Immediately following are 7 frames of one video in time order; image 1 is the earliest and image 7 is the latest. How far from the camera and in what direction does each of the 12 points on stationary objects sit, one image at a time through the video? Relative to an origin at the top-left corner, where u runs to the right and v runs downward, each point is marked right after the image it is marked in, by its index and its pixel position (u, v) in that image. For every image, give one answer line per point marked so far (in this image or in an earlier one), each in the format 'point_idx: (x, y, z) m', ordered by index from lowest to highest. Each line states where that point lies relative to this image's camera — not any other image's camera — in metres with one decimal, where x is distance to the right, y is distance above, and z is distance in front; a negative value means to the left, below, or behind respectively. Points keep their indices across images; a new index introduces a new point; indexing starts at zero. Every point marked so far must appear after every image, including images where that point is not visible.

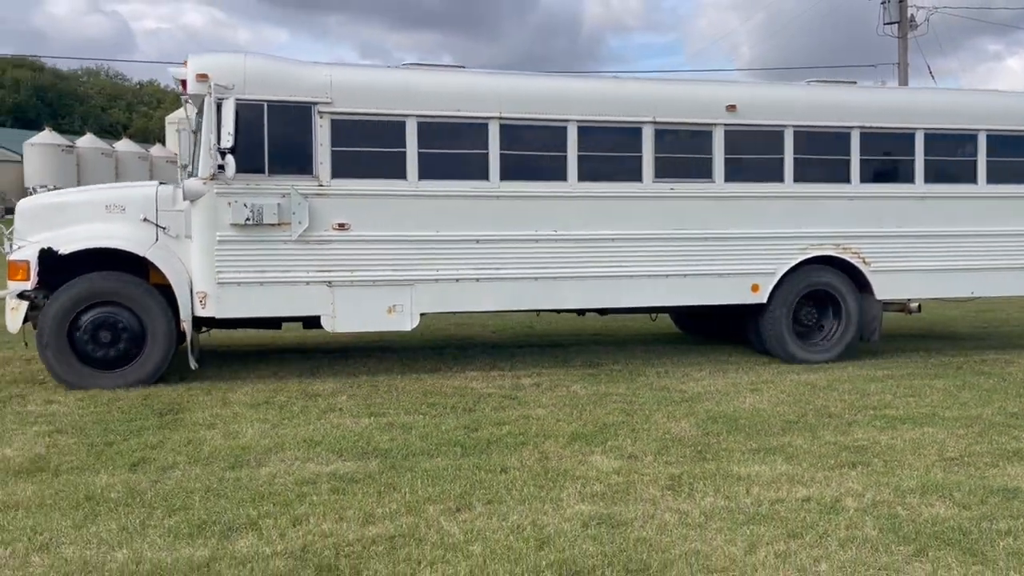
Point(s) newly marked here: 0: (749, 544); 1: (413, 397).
0: (+1.1, -1.2, +3.9) m
1: (-0.8, -0.9, +6.9) m
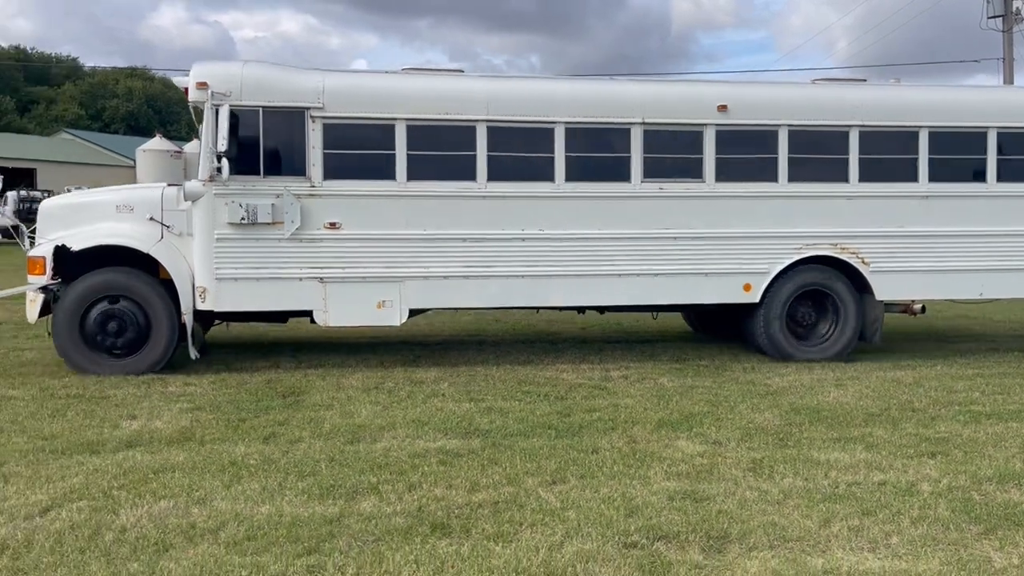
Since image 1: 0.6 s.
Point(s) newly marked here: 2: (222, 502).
0: (+1.6, -1.2, +4.2) m
1: (0.0, -0.9, +7.4) m
2: (-1.6, -1.2, +4.5) m
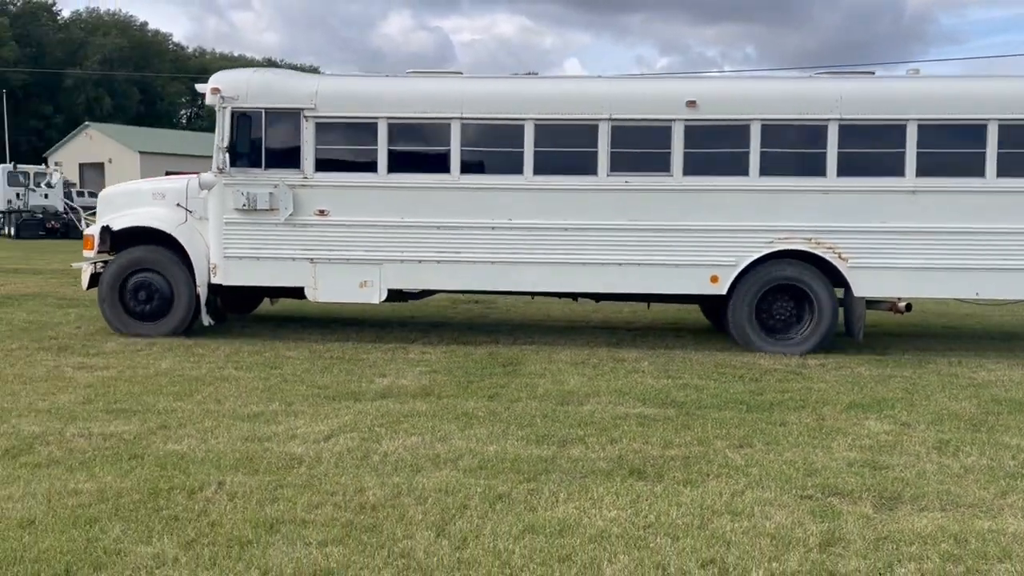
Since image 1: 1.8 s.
0: (+2.6, -1.1, +4.4) m
1: (+1.8, -0.7, +7.9) m
2: (-0.4, -1.0, +5.5) m
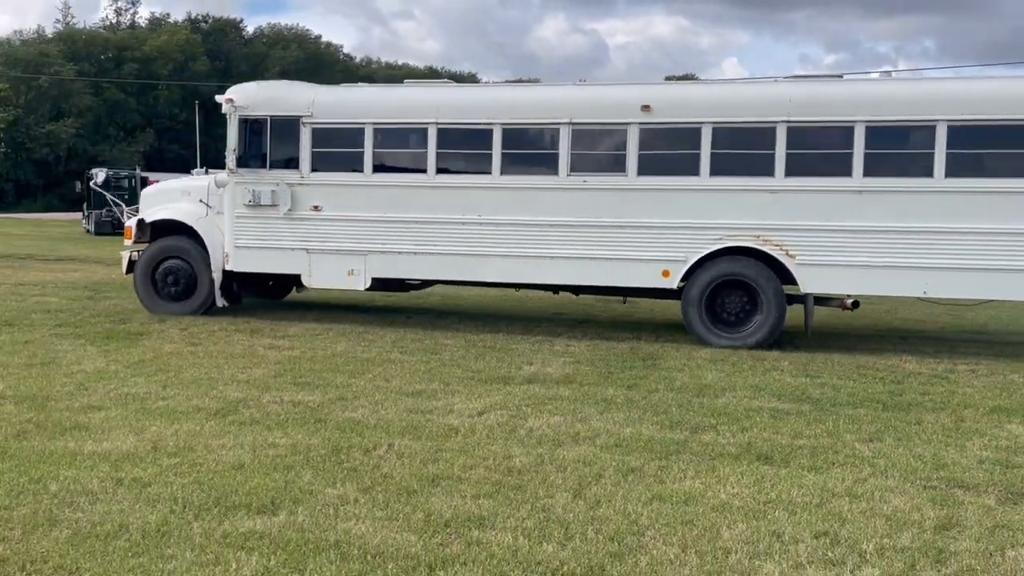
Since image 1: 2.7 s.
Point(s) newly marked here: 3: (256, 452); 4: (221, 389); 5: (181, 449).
0: (+3.3, -1.1, +4.4) m
1: (+3.2, -0.8, +8.0) m
2: (+0.6, -1.0, +6.0) m
3: (-1.6, -1.0, +5.4) m
4: (-2.5, -0.8, +7.0) m
5: (-2.1, -1.0, +5.4) m
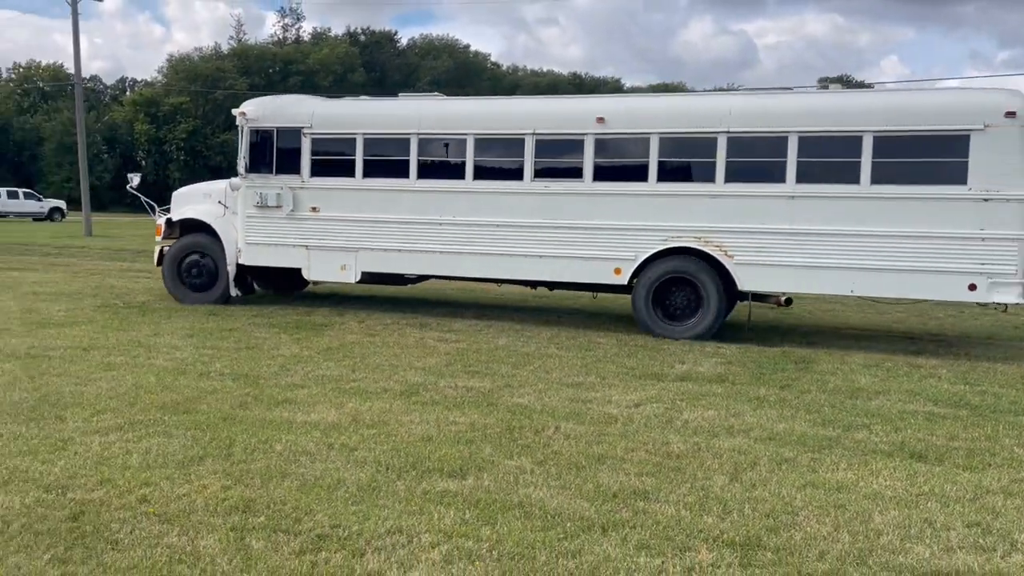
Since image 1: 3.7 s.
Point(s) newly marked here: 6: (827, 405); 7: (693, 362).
0: (+4.2, -1.2, +4.3) m
1: (+4.7, -0.8, +7.9) m
2: (+1.8, -1.0, +6.4) m
3: (-0.5, -1.0, +6.1) m
4: (-1.0, -0.8, +7.9) m
5: (-1.0, -1.0, +6.2) m
6: (+2.6, -0.9, +6.8) m
7: (+1.8, -0.8, +8.4) m
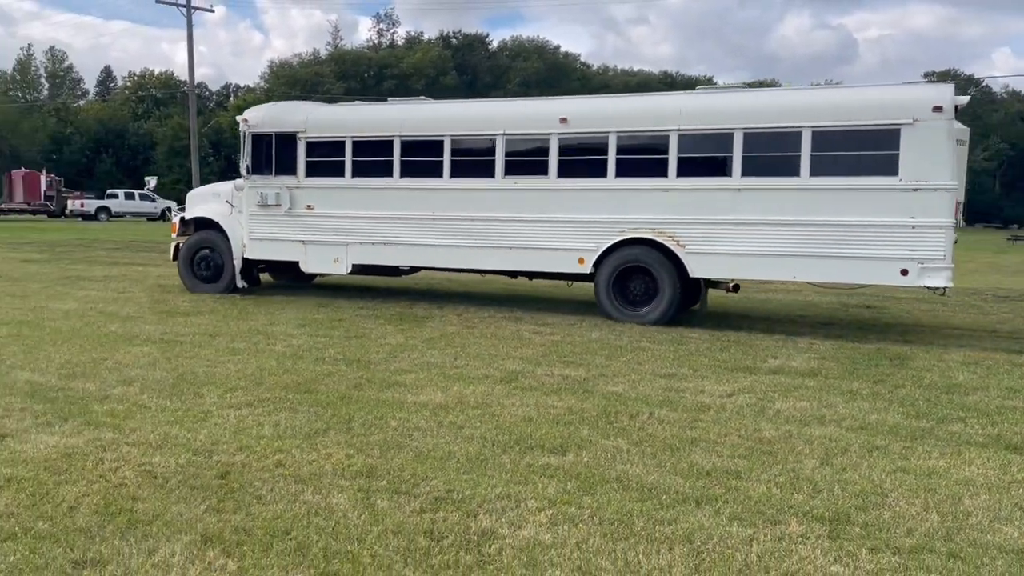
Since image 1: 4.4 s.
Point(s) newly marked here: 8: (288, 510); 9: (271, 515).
0: (+4.8, -1.1, +4.2) m
1: (+5.6, -0.8, +7.7) m
2: (+2.6, -0.9, +6.5) m
3: (+0.2, -0.9, +6.5) m
4: (-0.1, -0.7, +8.3) m
5: (-0.2, -0.9, +6.6) m
6: (+3.4, -0.9, +6.8) m
7: (+2.8, -0.7, +8.5) m
8: (-1.2, -1.2, +4.4) m
9: (-1.2, -1.2, +4.3) m
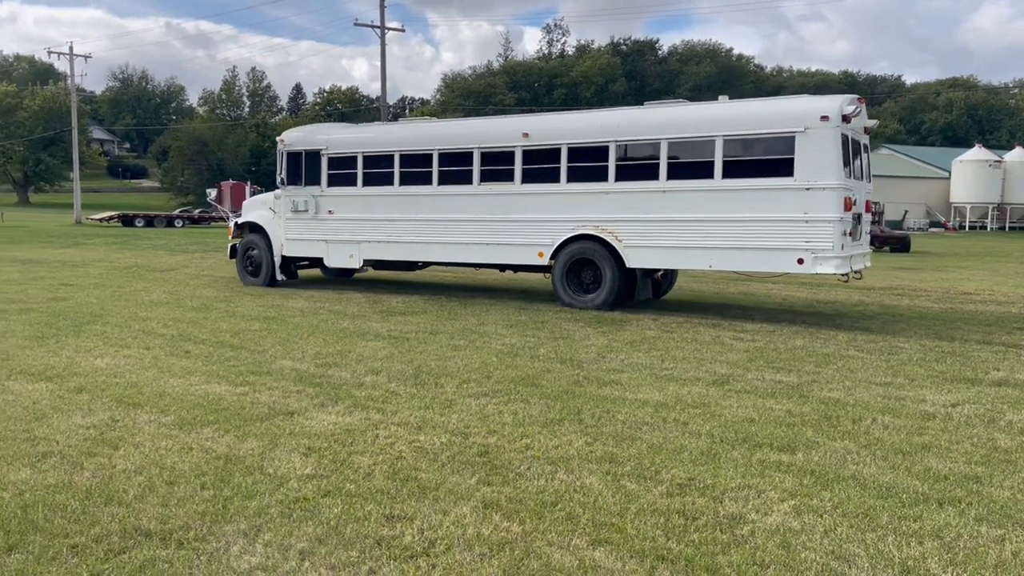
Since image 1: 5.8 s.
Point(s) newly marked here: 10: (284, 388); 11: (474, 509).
0: (+6.0, -1.2, +3.6) m
1: (+7.5, -1.0, +6.9) m
2: (+4.3, -1.0, +6.3) m
3: (+2.0, -1.0, +6.7) m
4: (+2.0, -0.8, +8.6) m
5: (+1.6, -1.0, +7.0) m
6: (+5.1, -1.0, +6.5) m
7: (+4.9, -0.8, +8.2) m
8: (+0.2, -1.2, +4.9) m
9: (+0.1, -1.2, +4.9) m
10: (-2.0, -0.9, +7.5) m
11: (-0.2, -1.2, +4.6) m
